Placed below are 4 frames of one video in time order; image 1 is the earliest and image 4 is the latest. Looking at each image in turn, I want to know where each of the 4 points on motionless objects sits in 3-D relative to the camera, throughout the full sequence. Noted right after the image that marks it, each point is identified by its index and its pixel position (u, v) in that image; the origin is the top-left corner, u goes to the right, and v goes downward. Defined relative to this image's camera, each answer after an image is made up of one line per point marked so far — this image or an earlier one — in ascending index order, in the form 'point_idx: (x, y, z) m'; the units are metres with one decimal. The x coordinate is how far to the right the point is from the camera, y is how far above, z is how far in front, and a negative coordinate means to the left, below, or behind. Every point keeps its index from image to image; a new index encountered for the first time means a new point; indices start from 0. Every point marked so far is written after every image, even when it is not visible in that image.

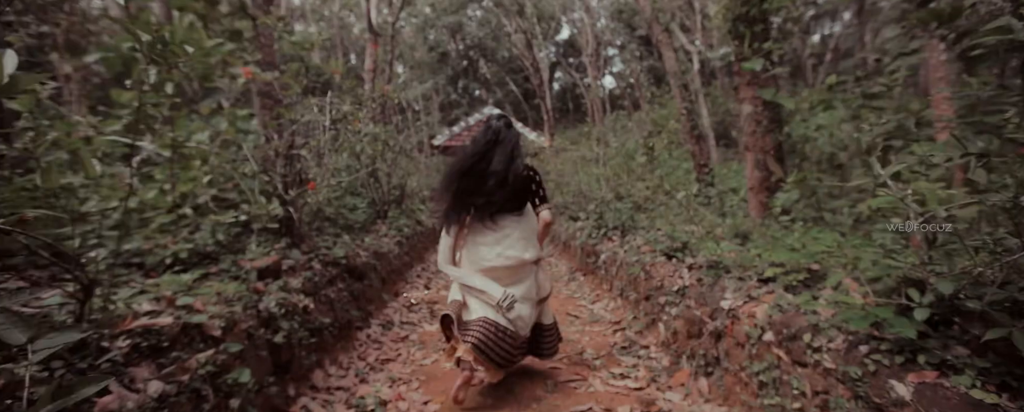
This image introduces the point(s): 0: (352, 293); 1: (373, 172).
0: (-1.3, -0.7, +4.0) m
1: (-2.2, +0.5, +7.5) m
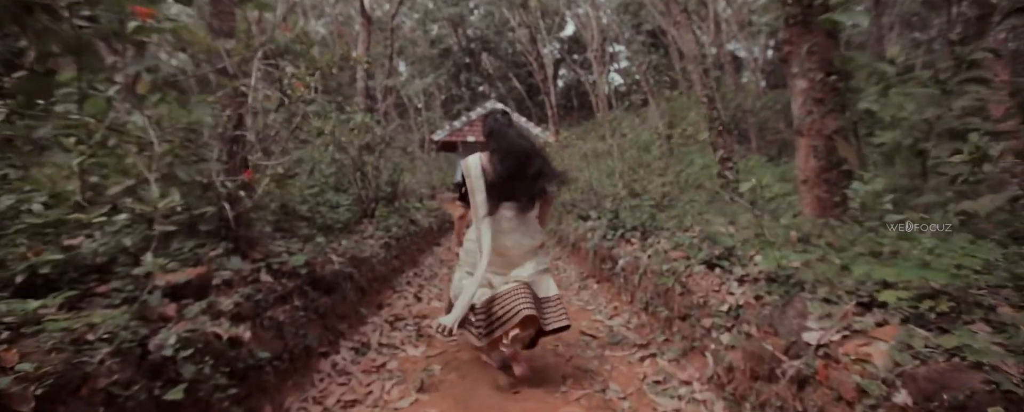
0: (-1.3, -0.7, +3.2) m
1: (-2.1, +0.6, +6.7) m
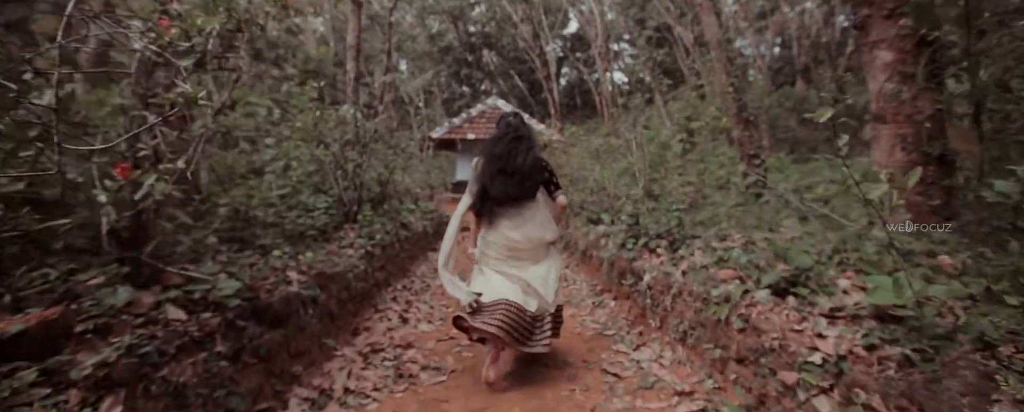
0: (-1.3, -0.7, +2.4) m
1: (-2.1, +0.5, +5.9) m
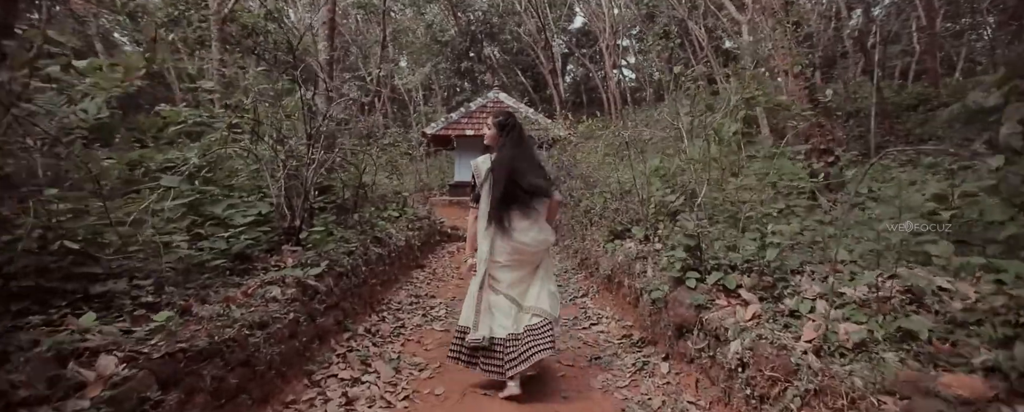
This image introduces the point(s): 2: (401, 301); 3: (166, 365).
0: (-1.3, -0.9, +0.9) m
1: (-2.1, +0.4, +4.4) m
2: (-1.3, -1.1, +5.5) m
3: (-1.4, -0.6, +1.9) m
